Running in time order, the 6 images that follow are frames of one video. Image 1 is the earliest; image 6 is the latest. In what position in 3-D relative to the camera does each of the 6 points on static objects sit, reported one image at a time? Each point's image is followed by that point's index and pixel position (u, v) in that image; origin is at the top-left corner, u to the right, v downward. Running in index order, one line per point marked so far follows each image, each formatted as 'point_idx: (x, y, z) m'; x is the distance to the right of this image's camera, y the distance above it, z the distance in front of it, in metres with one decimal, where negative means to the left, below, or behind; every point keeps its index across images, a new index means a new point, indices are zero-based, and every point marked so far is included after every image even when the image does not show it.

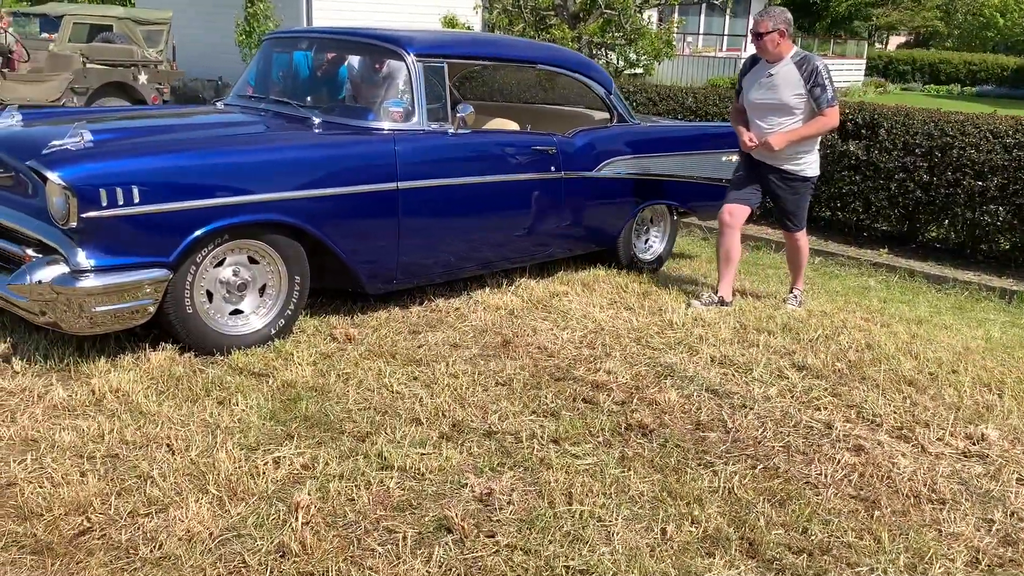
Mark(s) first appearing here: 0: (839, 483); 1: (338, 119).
0: (+1.0, -0.6, +2.8) m
1: (-0.9, +0.8, +4.4) m
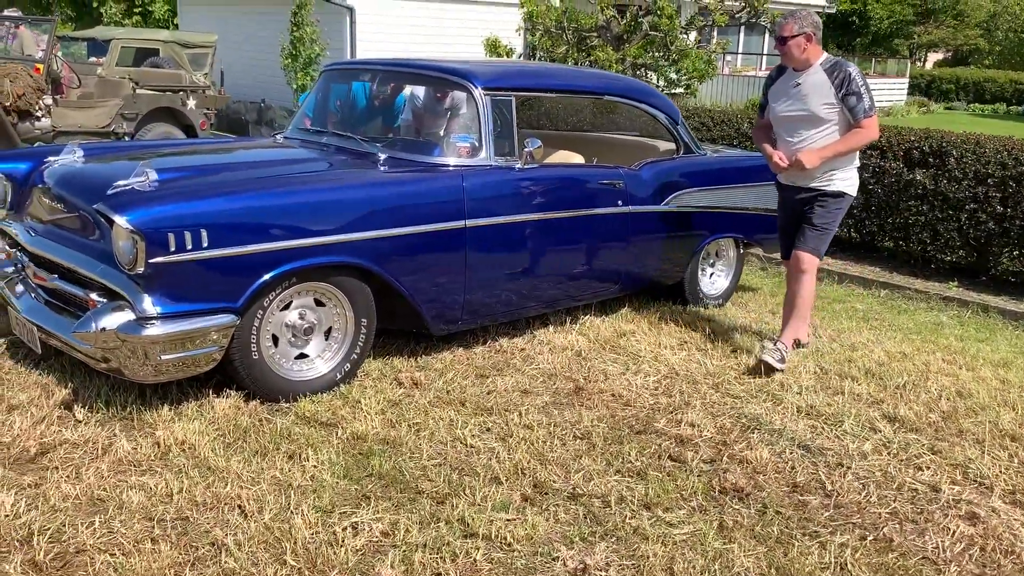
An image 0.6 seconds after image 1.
0: (+1.3, -0.8, +2.6) m
1: (-0.5, +0.6, +4.2) m
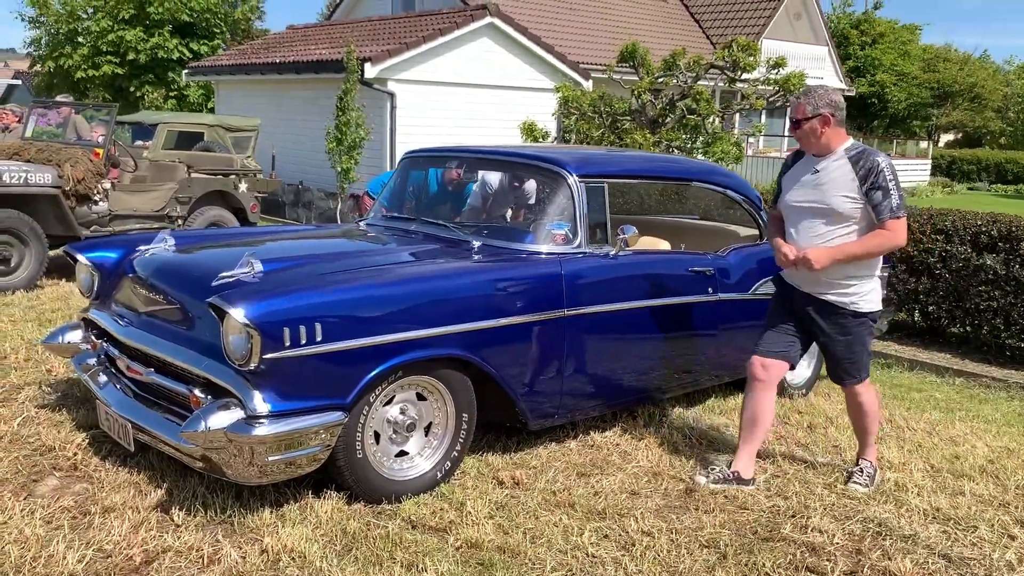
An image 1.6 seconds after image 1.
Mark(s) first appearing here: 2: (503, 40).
0: (+1.7, -1.1, +2.4) m
1: (-0.1, +0.2, +4.1) m
2: (-0.2, +3.8, +13.8) m
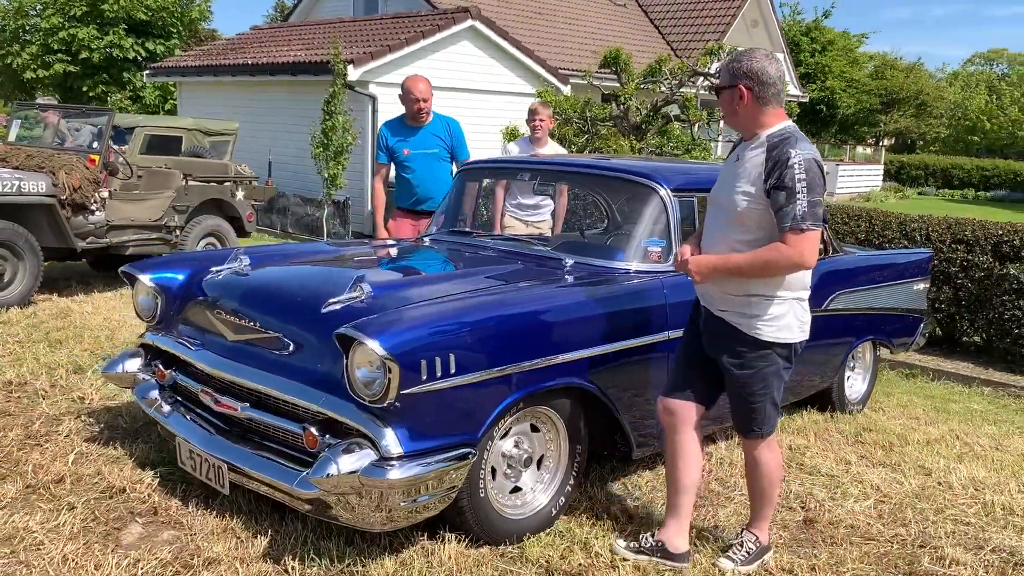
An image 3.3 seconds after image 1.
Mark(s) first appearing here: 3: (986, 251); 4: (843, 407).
0: (+2.2, -1.1, +2.3) m
1: (+0.3, +0.1, +3.9) m
2: (-0.4, +3.7, +13.6) m
3: (+3.7, +0.3, +7.0) m
4: (+1.9, -0.7, +5.2) m
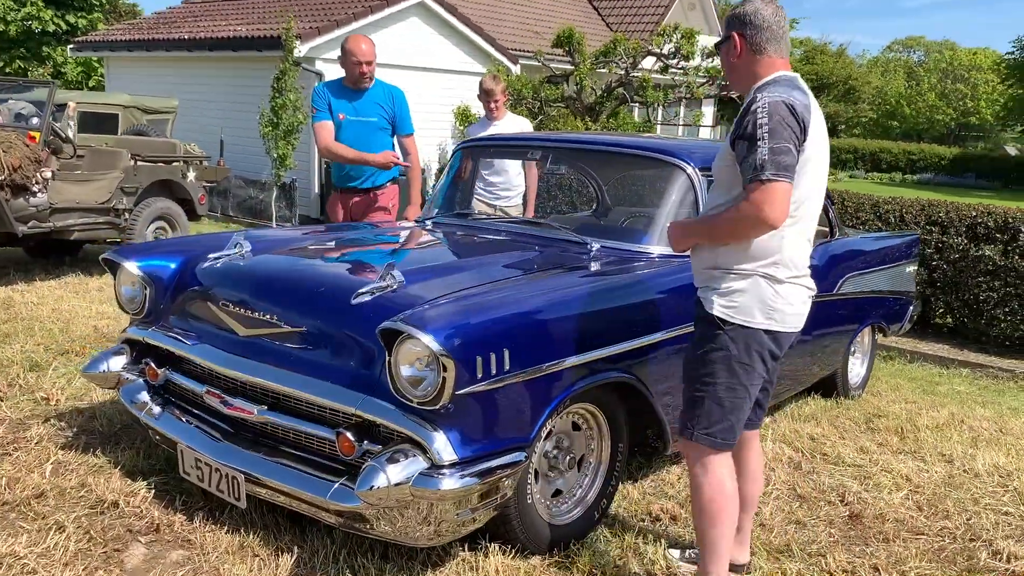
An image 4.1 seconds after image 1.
0: (+2.4, -1.1, +2.2) m
1: (+0.4, +0.2, +3.7) m
2: (-1.2, +3.9, +13.2) m
3: (+3.5, +0.4, +7.1) m
4: (+1.9, -0.6, +5.1) m
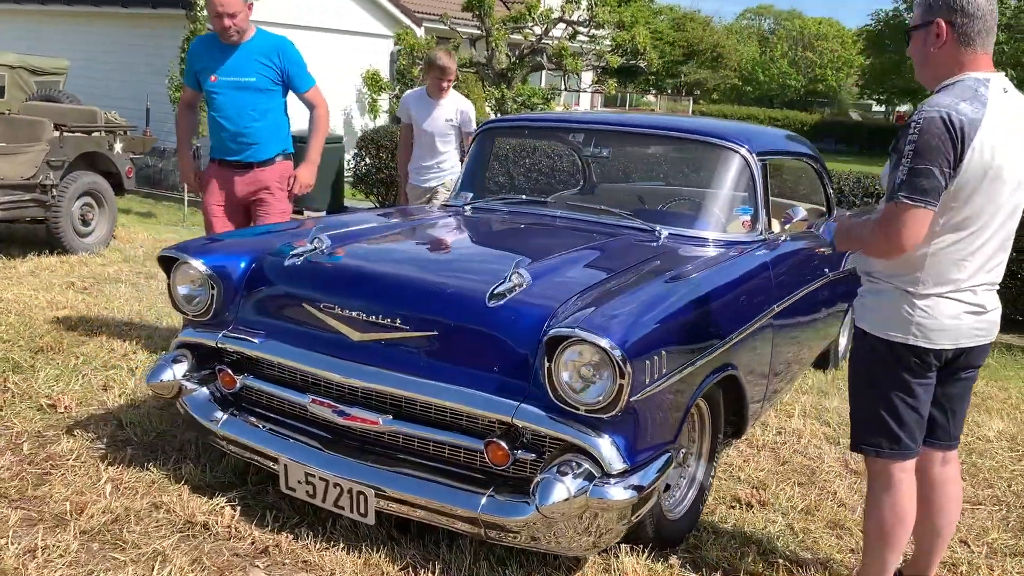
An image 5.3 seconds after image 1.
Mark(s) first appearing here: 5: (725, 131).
0: (+2.9, -1.1, +2.6) m
1: (+0.6, +0.3, +3.7) m
2: (-2.4, +4.3, +12.6) m
3: (+3.2, +0.7, +7.5) m
4: (+1.9, -0.4, +5.3) m
5: (+0.9, +0.7, +3.9) m
